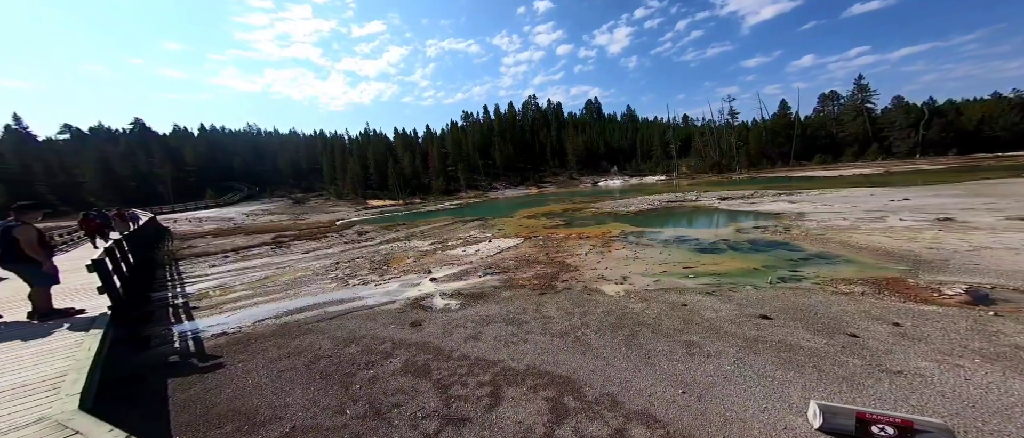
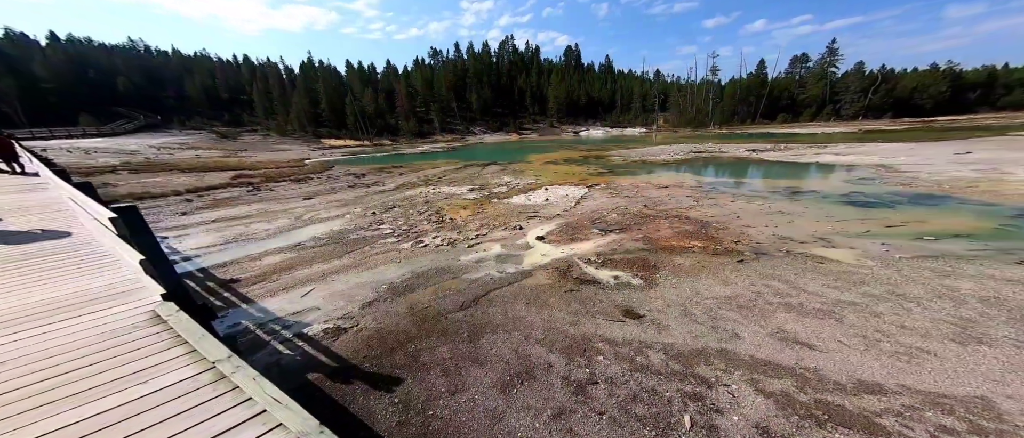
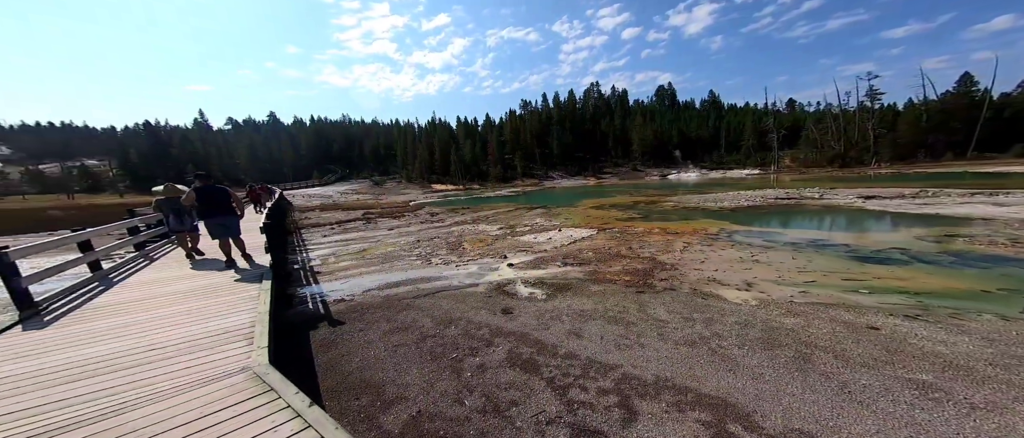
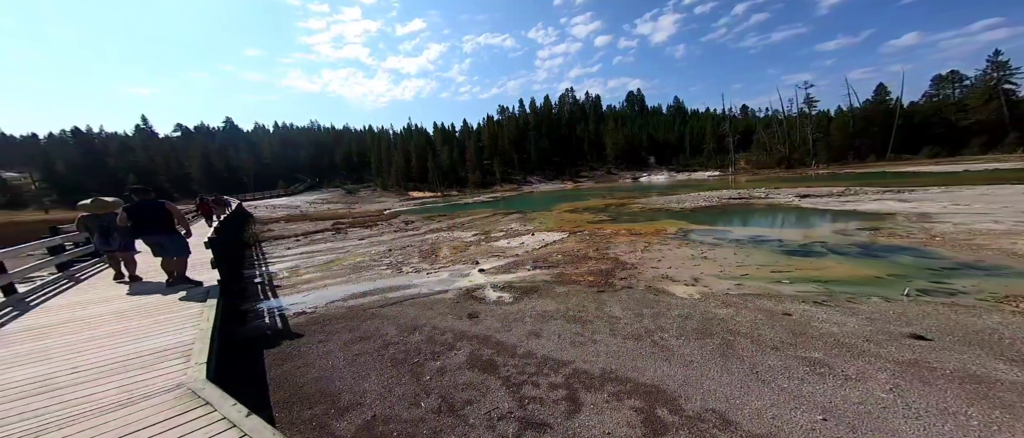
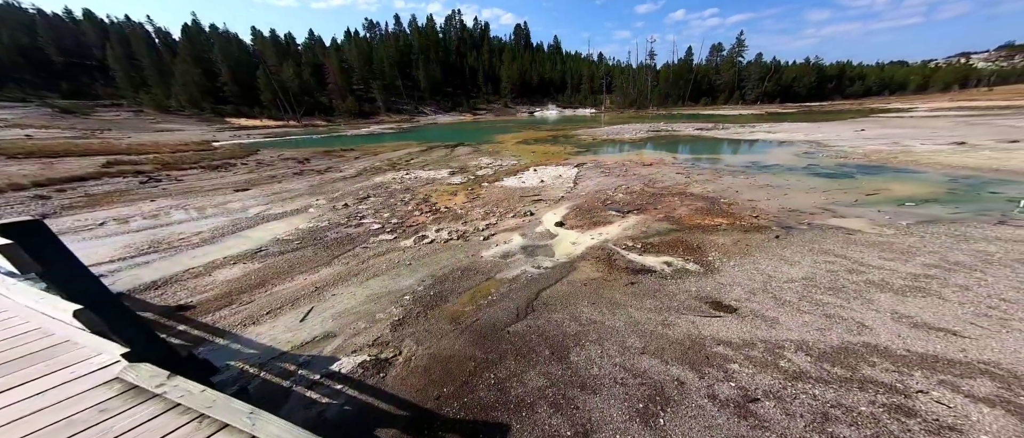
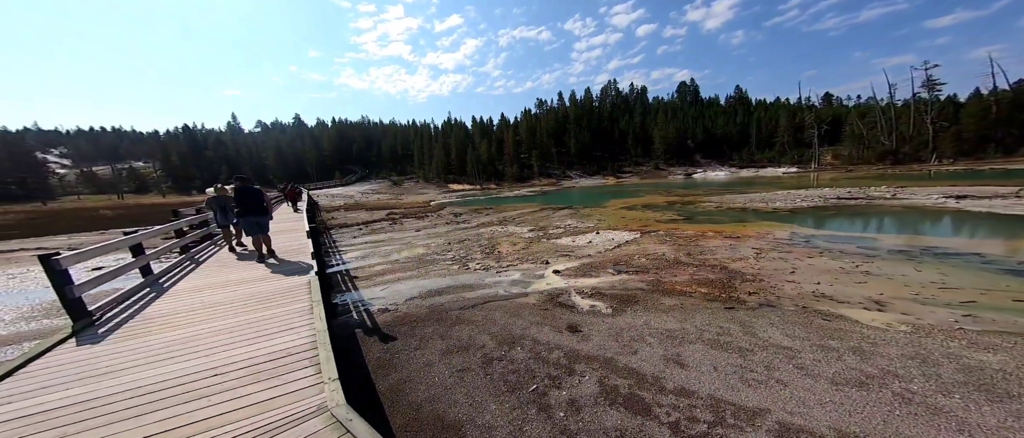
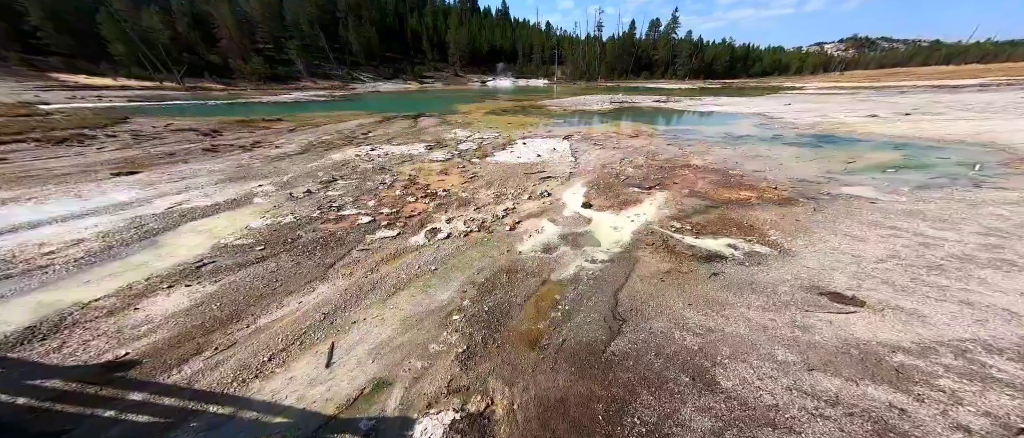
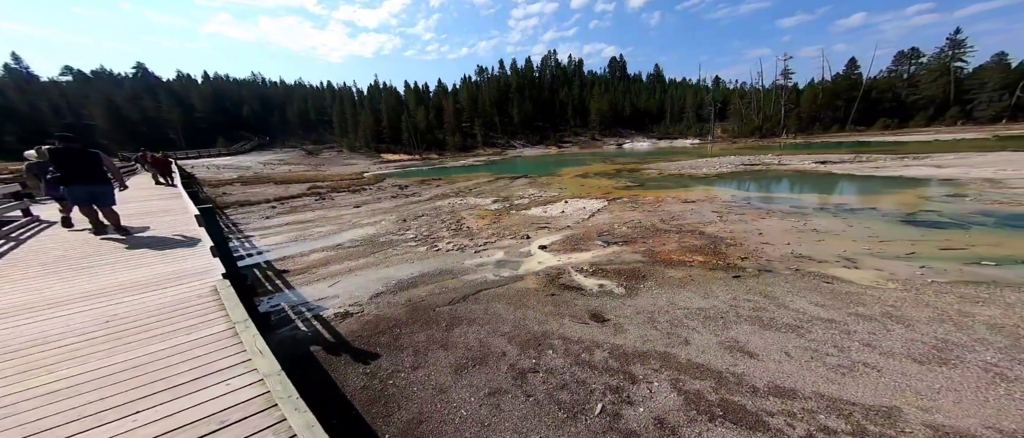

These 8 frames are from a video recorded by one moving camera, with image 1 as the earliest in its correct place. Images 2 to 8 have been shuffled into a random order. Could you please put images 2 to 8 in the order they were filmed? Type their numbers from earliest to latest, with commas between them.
4, 3, 6, 8, 2, 5, 7
